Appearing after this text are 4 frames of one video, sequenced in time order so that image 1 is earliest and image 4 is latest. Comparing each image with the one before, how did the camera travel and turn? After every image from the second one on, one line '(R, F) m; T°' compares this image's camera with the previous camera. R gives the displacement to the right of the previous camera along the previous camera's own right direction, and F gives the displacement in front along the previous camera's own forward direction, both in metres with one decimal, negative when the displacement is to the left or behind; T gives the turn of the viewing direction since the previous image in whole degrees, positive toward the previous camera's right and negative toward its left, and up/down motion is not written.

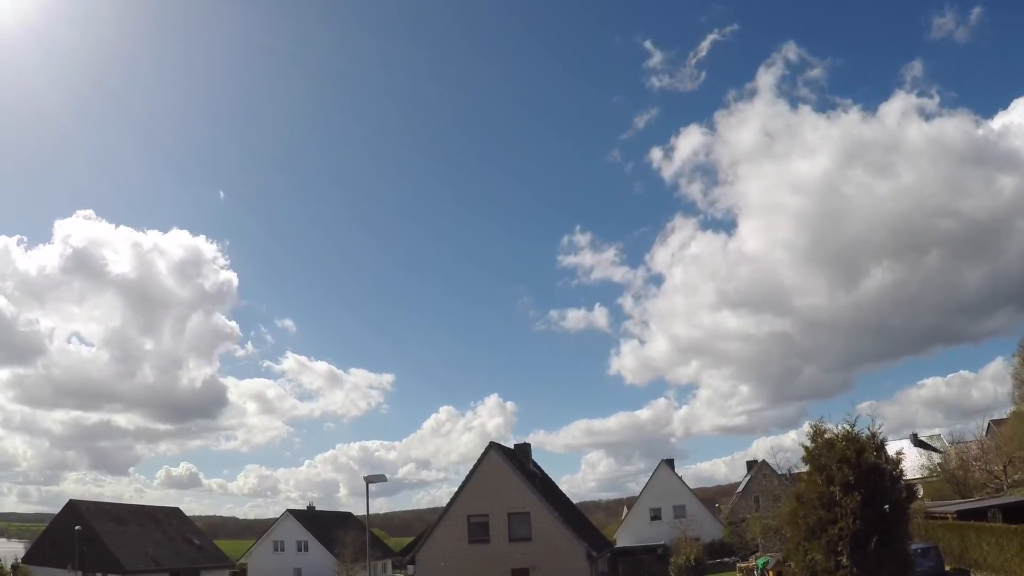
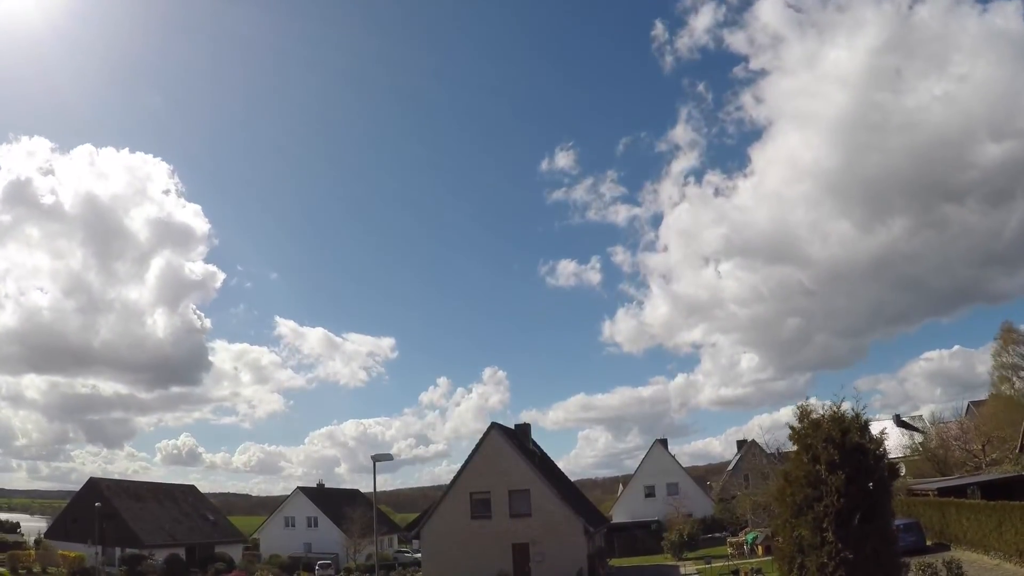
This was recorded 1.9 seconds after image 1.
(-0.1, -1.2) m; 0°
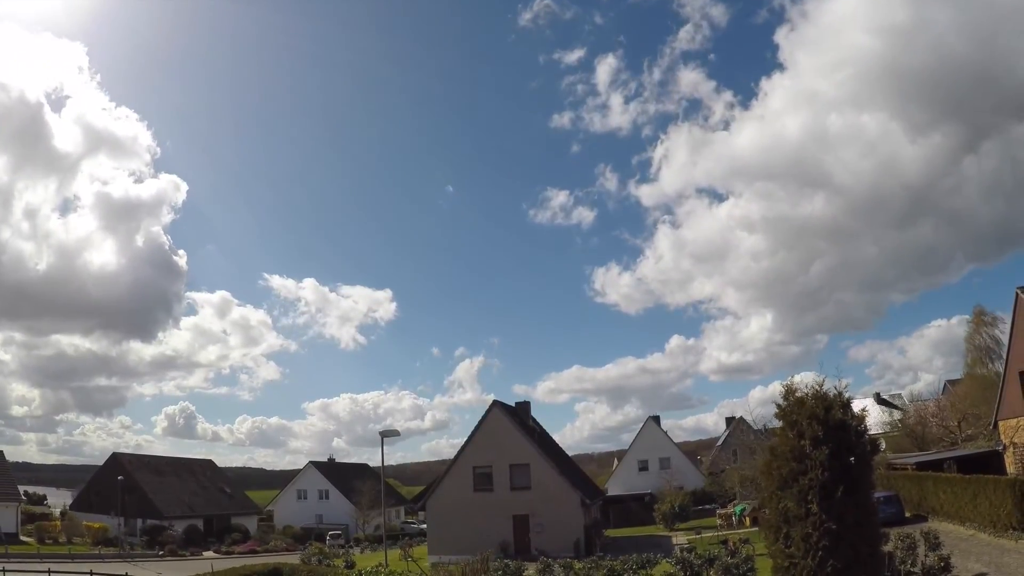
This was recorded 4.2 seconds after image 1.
(-0.1, -1.5) m; 0°
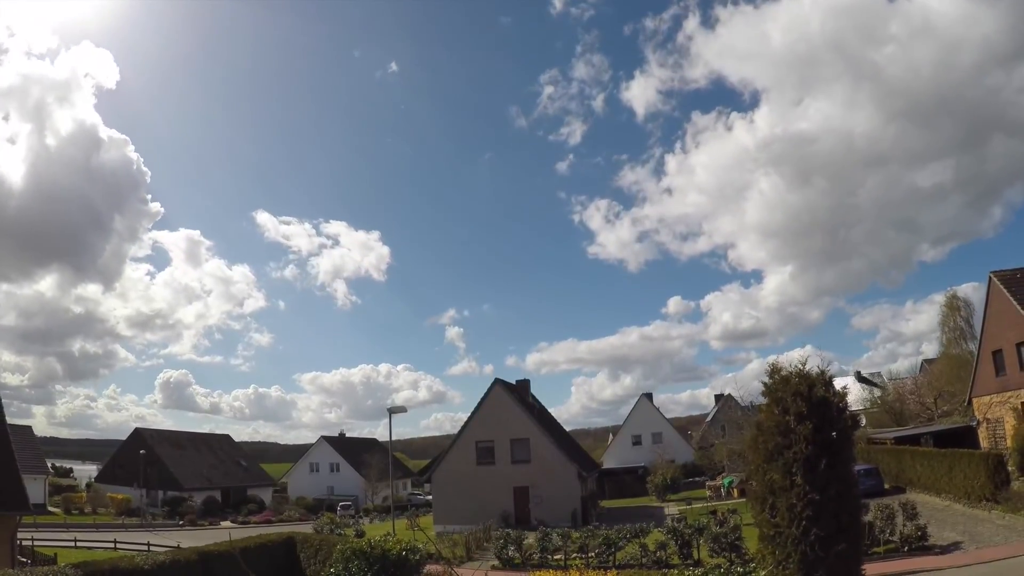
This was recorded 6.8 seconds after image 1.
(-0.2, -1.8) m; 0°
